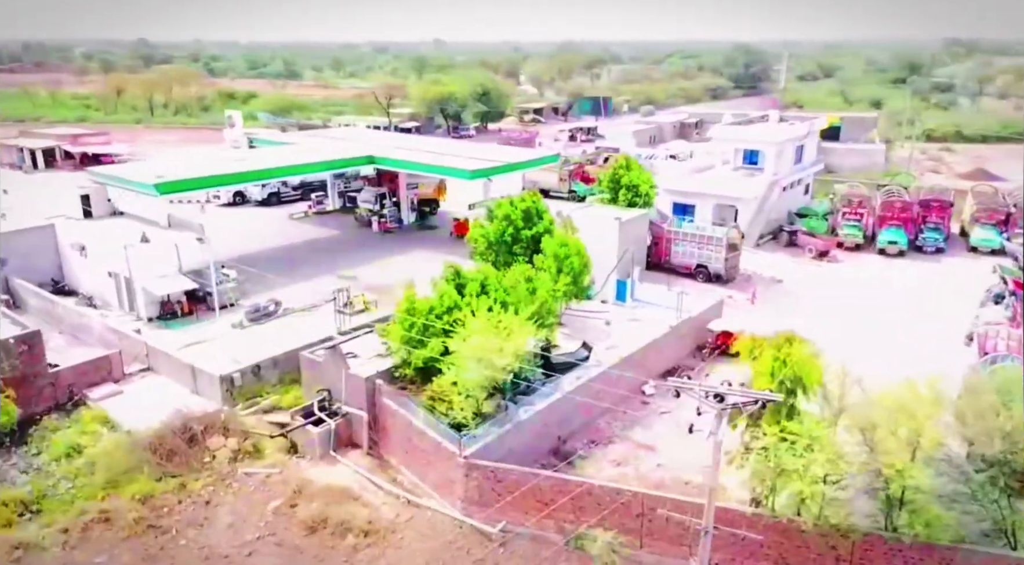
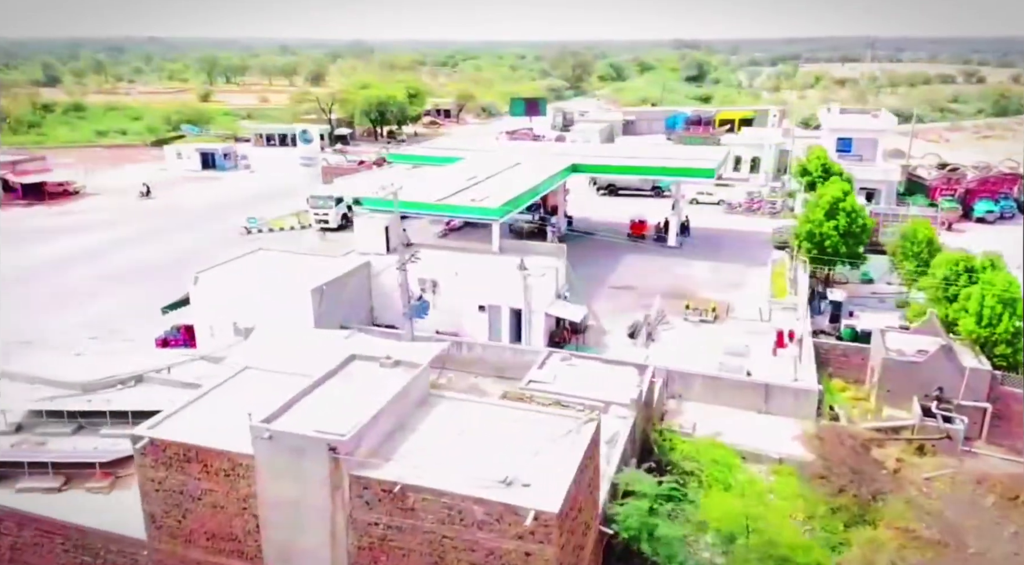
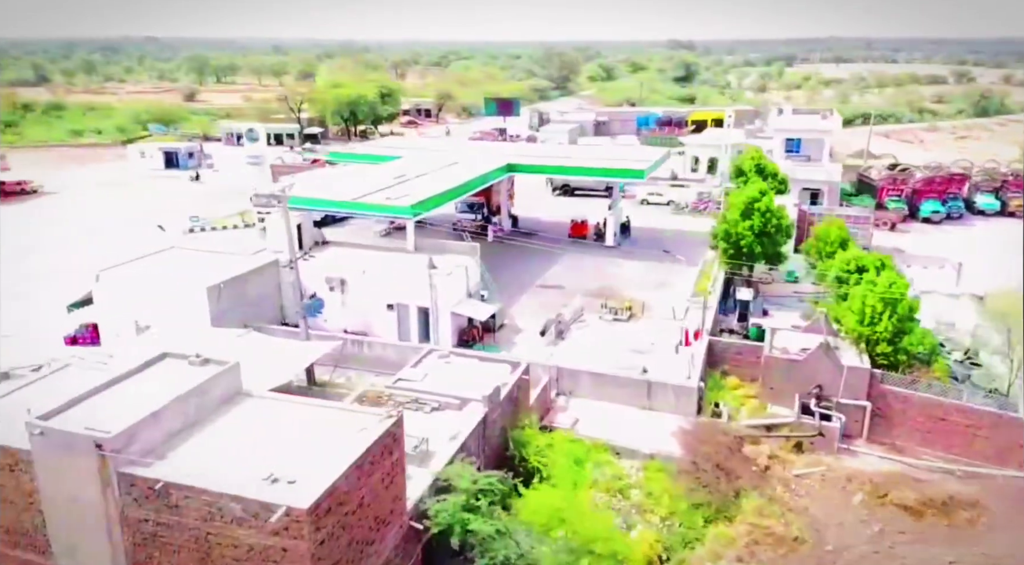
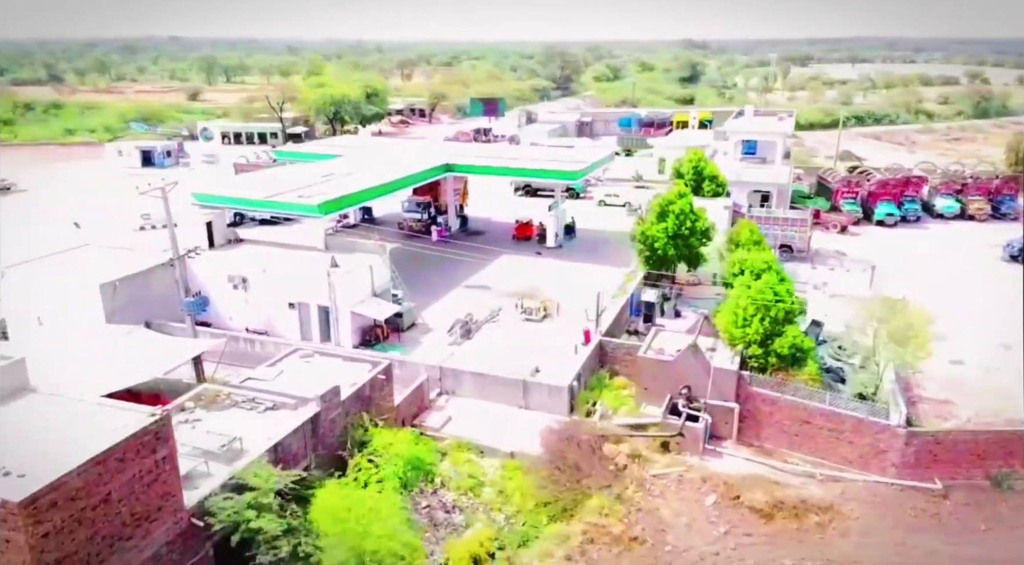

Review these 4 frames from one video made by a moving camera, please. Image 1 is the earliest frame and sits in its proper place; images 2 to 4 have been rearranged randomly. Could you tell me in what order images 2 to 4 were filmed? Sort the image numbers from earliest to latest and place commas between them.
4, 3, 2
